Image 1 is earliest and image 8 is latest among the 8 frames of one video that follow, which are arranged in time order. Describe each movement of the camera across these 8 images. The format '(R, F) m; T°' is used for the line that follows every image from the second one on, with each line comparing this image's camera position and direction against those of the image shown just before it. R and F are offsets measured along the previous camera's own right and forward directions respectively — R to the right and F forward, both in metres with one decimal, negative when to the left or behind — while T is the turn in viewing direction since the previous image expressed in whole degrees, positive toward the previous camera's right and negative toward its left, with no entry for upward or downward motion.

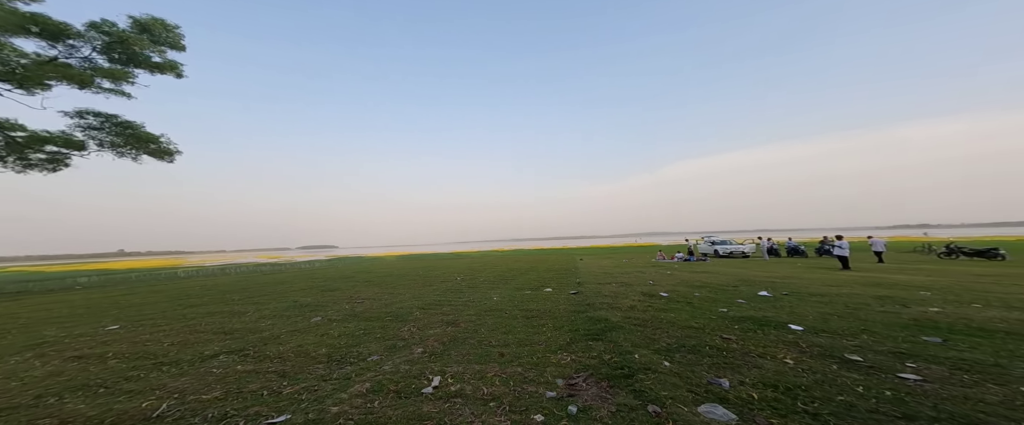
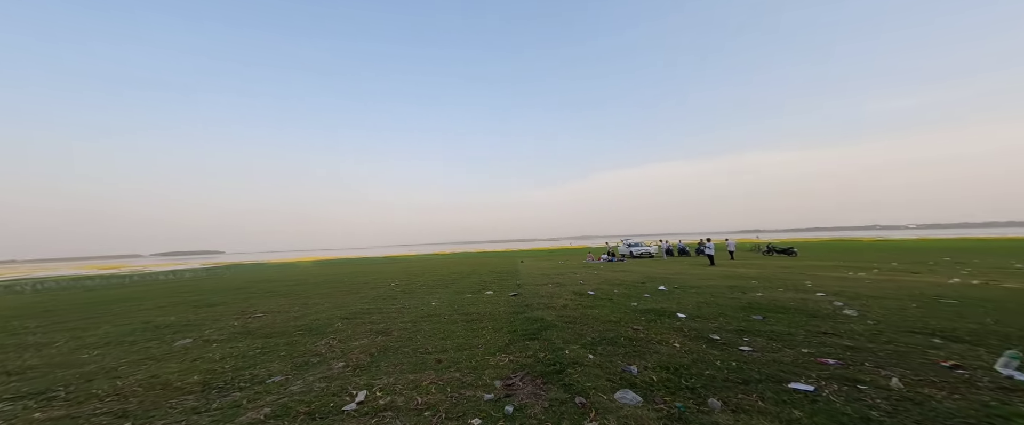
(+0.1, -0.2) m; +12°
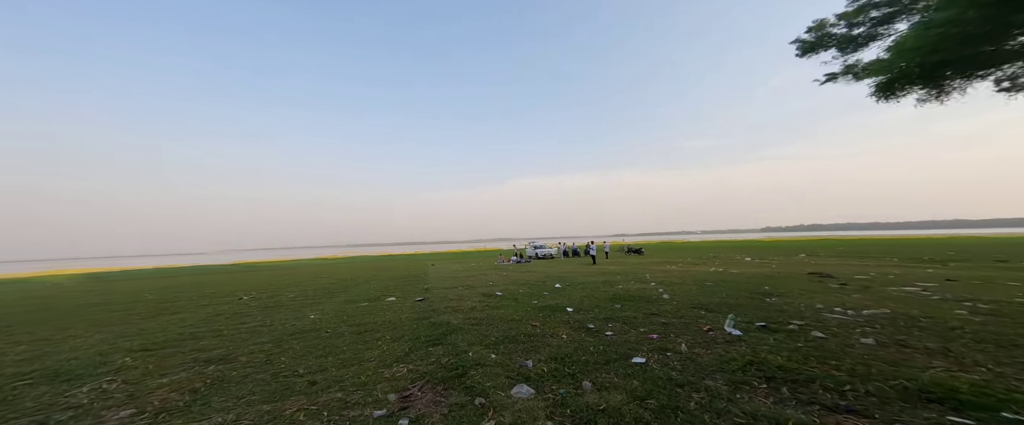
(+0.3, -0.1) m; +16°
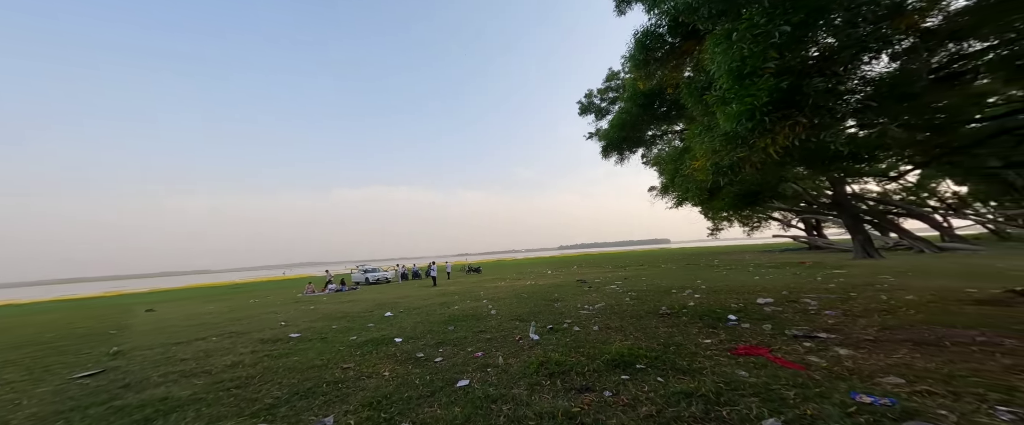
(+0.3, +0.1) m; +30°
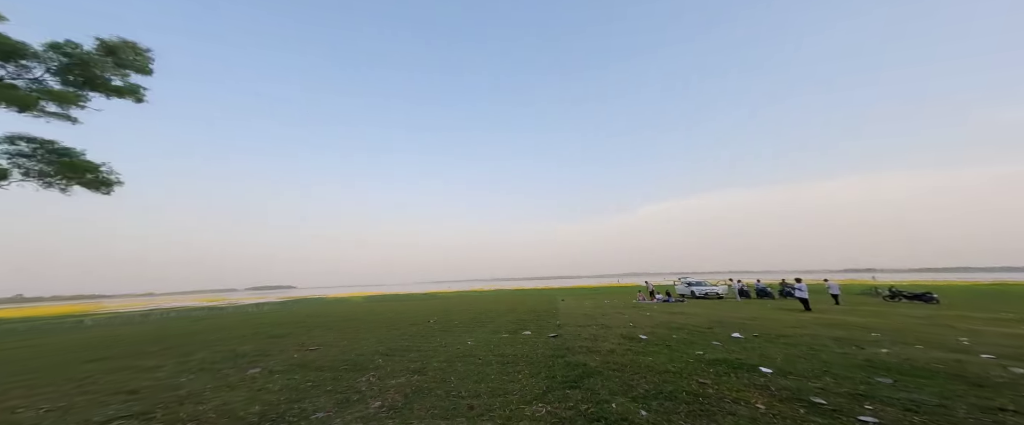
(-0.6, -0.5) m; -52°
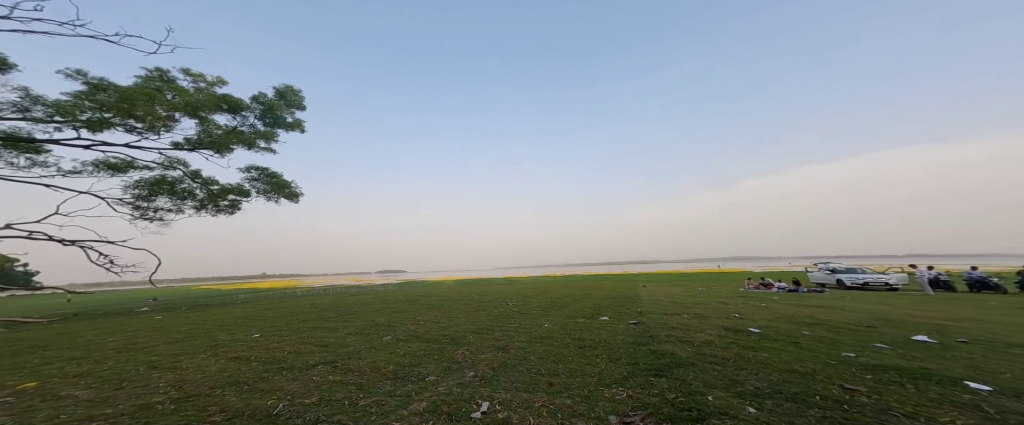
(+0.3, +0.1) m; -18°
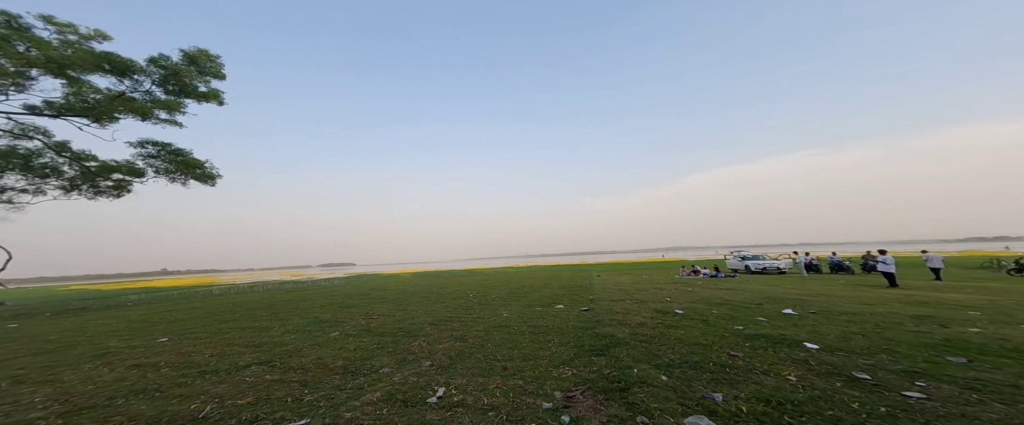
(0.0, -0.3) m; +9°
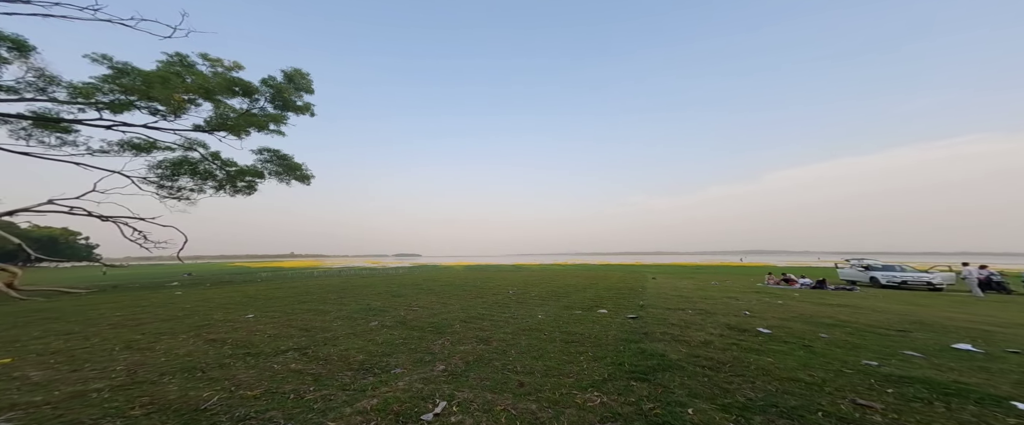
(+0.6, +0.9) m; -12°
